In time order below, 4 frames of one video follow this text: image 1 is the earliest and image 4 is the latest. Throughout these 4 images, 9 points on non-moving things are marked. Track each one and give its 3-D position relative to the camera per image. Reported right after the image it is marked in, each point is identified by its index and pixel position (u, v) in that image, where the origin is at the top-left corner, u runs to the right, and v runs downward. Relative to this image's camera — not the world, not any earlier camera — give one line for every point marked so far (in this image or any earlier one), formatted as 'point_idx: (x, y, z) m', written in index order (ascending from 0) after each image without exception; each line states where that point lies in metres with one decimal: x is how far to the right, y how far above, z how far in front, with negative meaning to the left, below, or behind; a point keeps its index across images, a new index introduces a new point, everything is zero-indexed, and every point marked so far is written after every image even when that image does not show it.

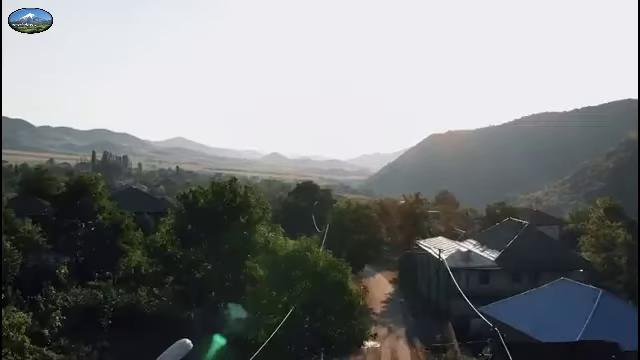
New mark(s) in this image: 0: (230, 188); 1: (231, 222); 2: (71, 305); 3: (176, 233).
0: (-1.8, -0.1, +12.9) m
1: (-1.7, -0.8, +12.6) m
2: (-4.5, -2.3, +11.6) m
3: (-2.8, -1.0, +12.5) m
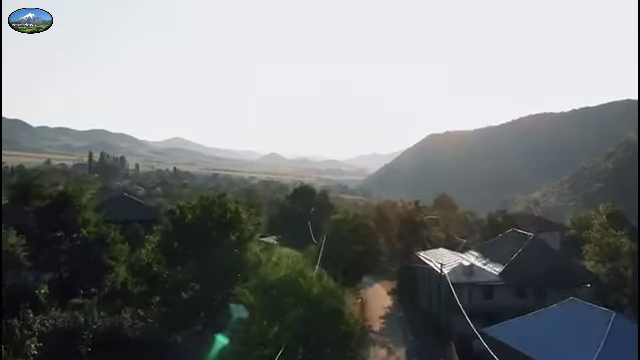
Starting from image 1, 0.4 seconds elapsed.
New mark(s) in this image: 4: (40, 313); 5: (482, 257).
0: (-1.9, -0.4, +12.1) m
1: (-1.8, -1.1, +11.8) m
2: (-4.6, -2.5, +10.9) m
3: (-2.9, -1.3, +11.7) m
4: (-5.2, -2.5, +12.0) m
5: (+5.0, -2.4, +19.8) m
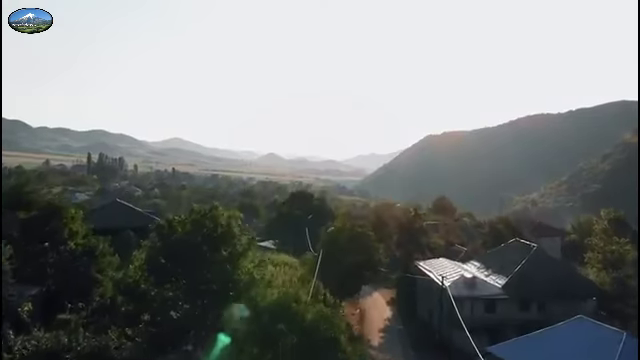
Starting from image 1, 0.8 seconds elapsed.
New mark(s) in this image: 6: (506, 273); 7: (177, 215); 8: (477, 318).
0: (-1.9, -0.7, +11.6) m
1: (-1.9, -1.3, +11.2) m
2: (-4.6, -2.8, +10.3) m
3: (-2.9, -1.5, +11.1) m
4: (-5.3, -2.7, +11.4) m
5: (+4.9, -2.6, +19.2) m
6: (+5.1, -2.6, +17.8) m
7: (-2.6, -0.6, +11.7) m
8: (+4.0, -3.5, +16.4) m
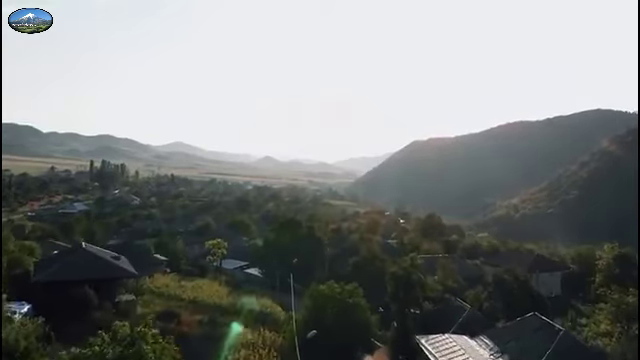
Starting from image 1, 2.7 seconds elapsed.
0: (-2.2, -2.1, +8.4) m
1: (-2.2, -2.8, +8.1) m
2: (-4.9, -4.2, +7.1) m
3: (-3.2, -3.0, +8.0) m
4: (-5.6, -4.2, +8.2) m
5: (+4.5, -4.3, +16.1) m
6: (+4.7, -4.2, +14.7) m
7: (-2.9, -2.1, +8.6) m
8: (+3.6, -5.1, +13.3) m
